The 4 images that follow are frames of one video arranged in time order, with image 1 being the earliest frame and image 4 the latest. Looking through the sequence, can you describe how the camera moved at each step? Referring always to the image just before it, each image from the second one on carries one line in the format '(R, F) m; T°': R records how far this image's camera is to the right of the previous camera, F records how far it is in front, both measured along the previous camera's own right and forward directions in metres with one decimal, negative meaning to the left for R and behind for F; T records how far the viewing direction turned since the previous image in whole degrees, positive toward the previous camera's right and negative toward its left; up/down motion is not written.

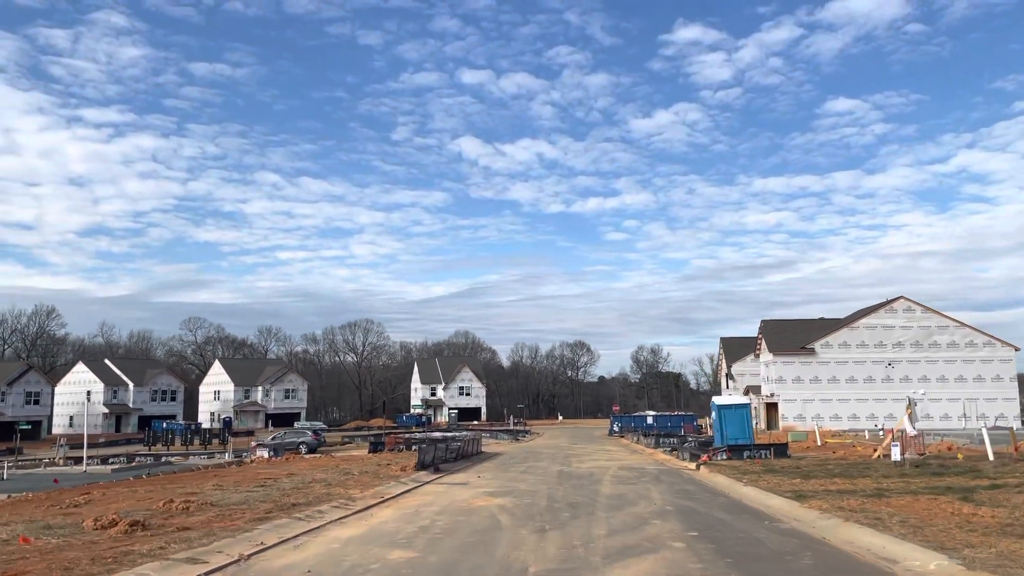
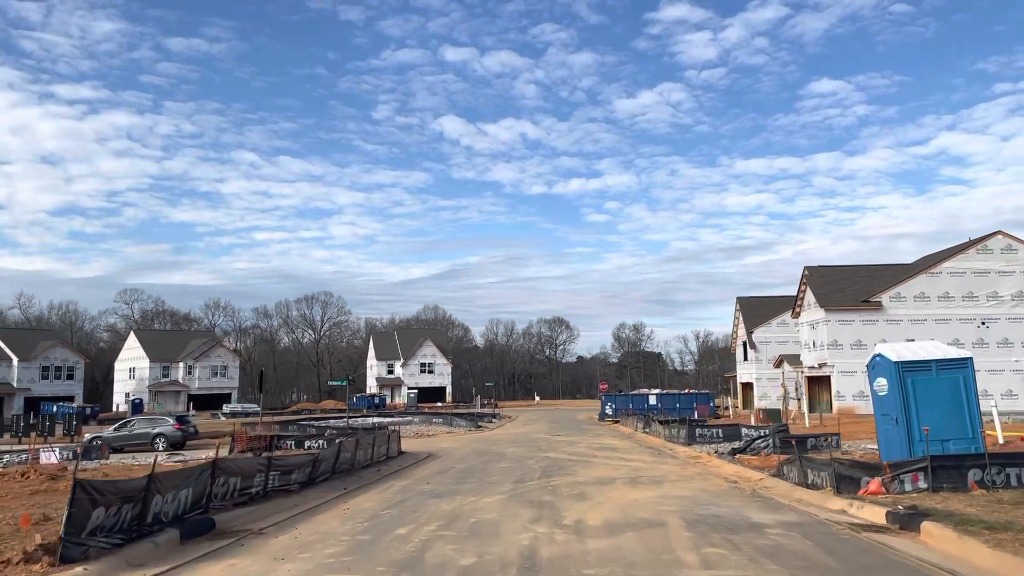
(+1.2, +17.9) m; +1°
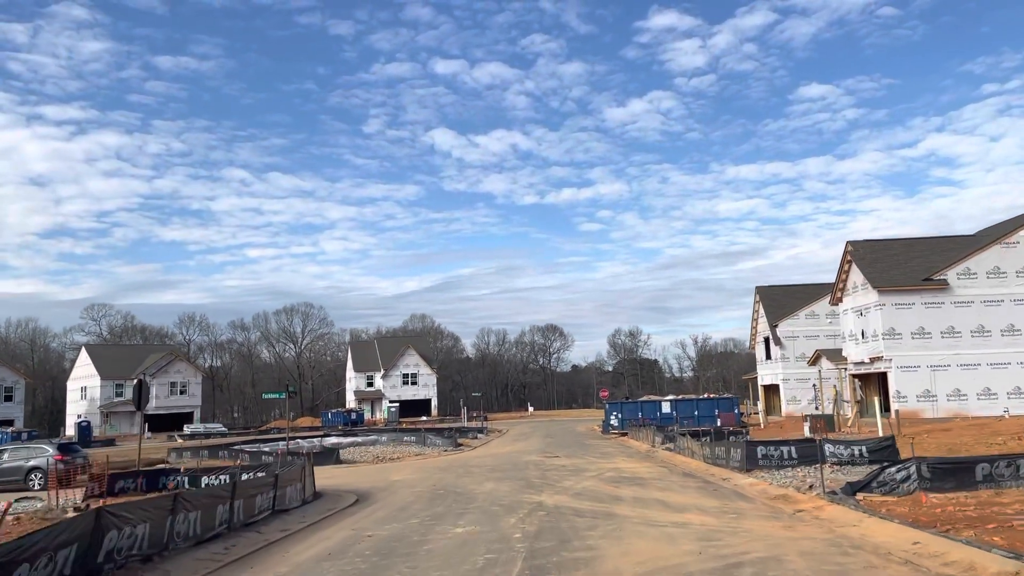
(+0.5, +9.0) m; 0°
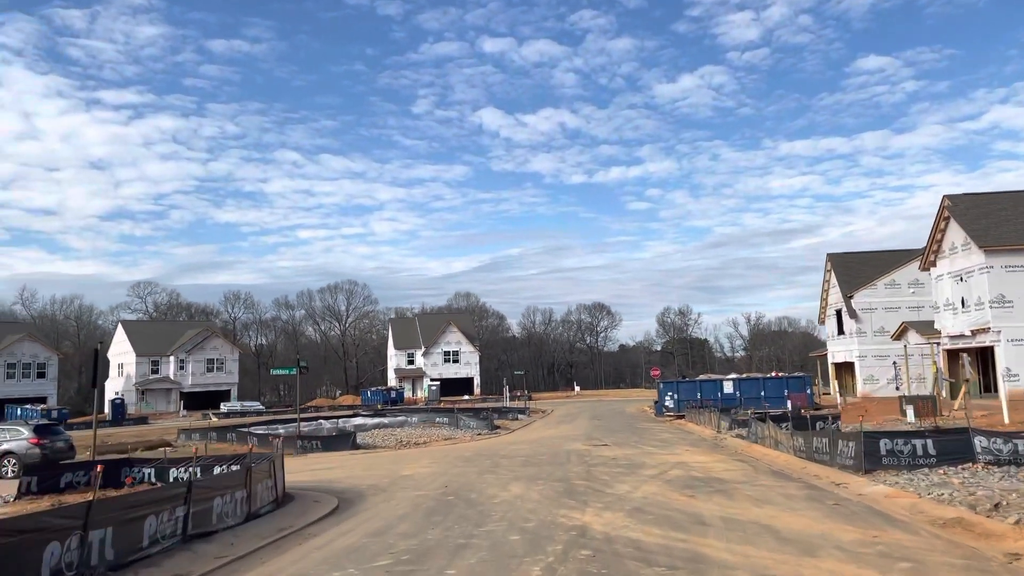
(+0.2, +4.8) m; -3°
